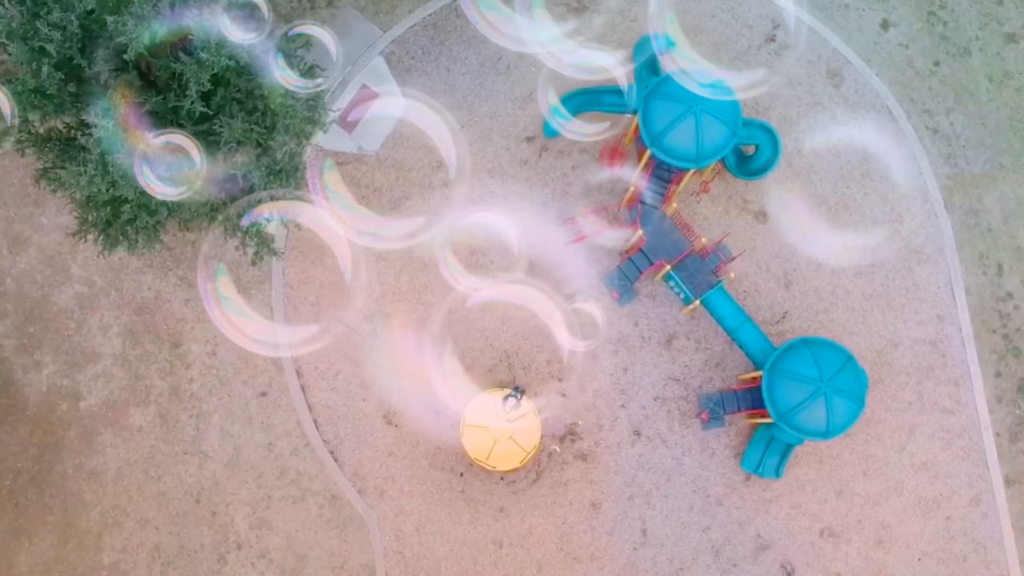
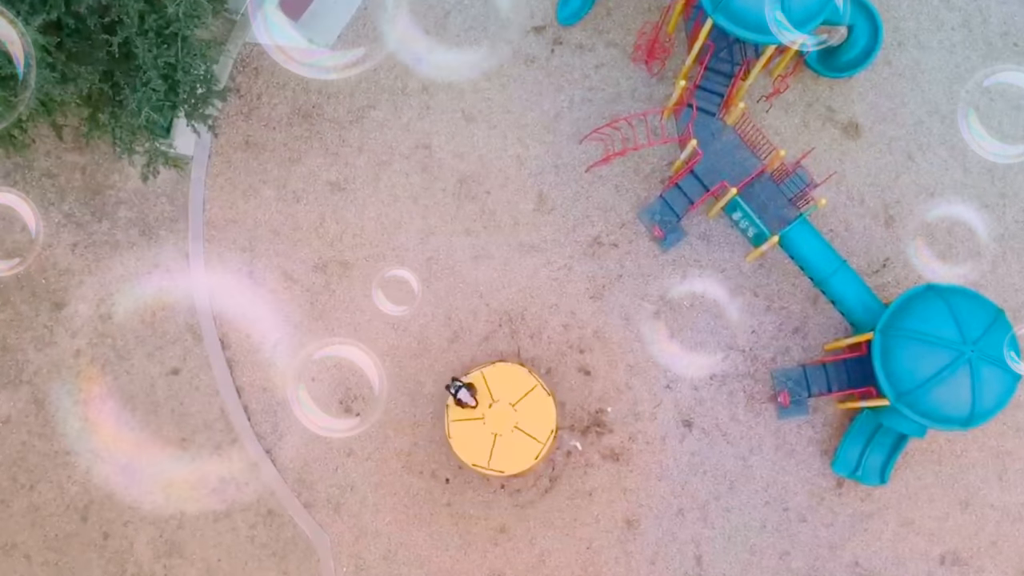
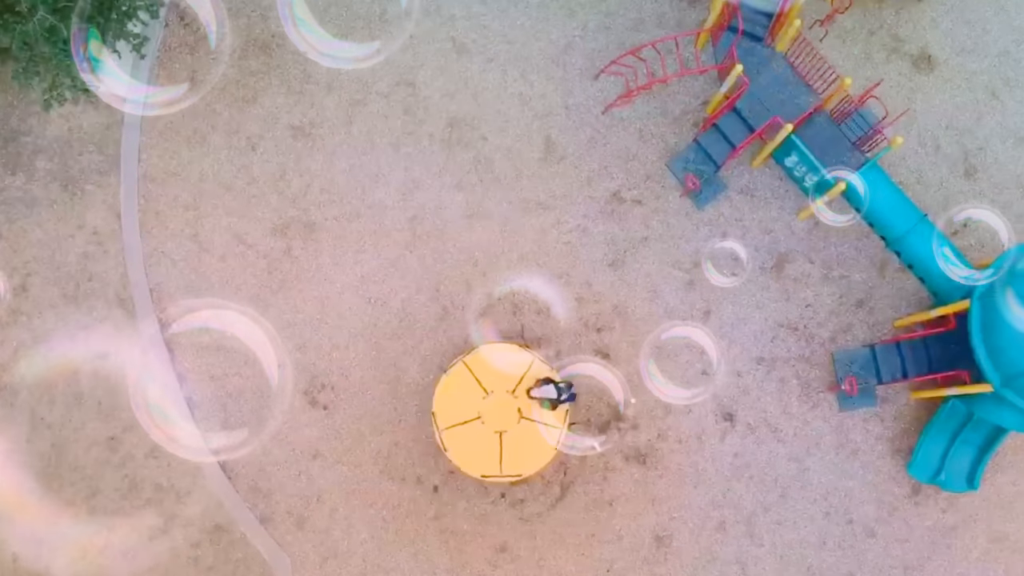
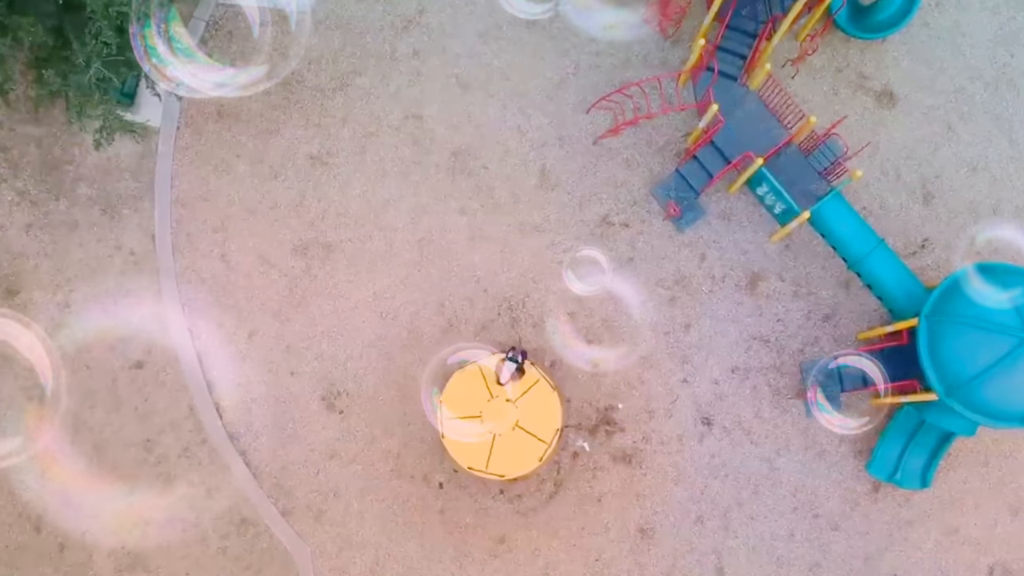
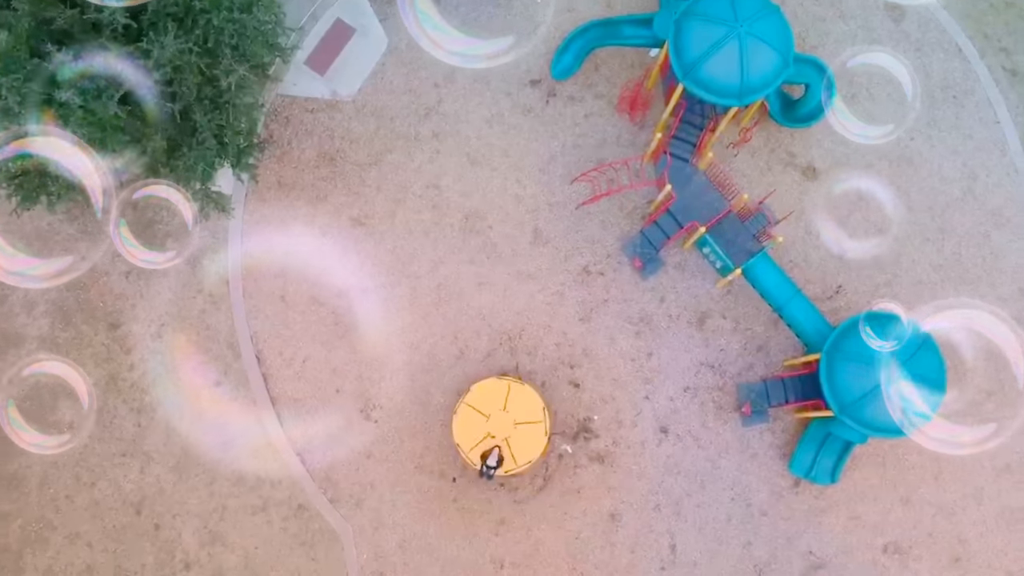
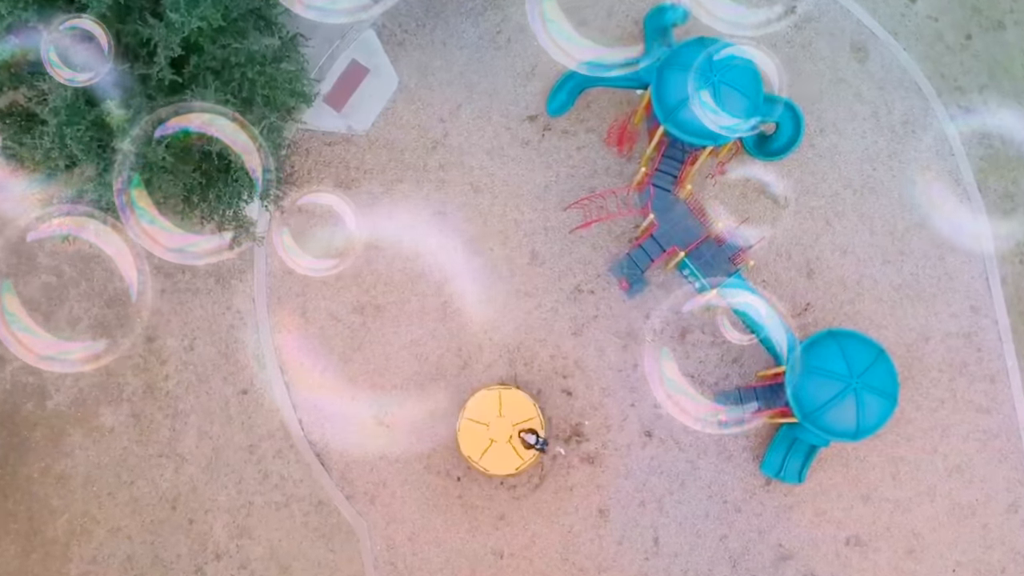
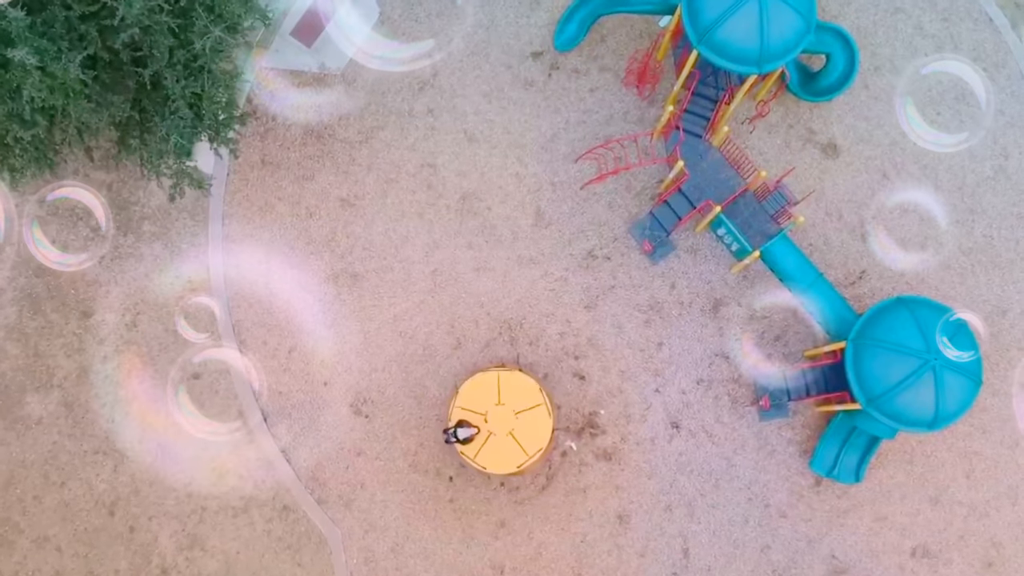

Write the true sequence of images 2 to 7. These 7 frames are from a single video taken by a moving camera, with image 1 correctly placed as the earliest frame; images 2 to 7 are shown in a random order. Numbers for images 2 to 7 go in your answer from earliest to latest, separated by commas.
6, 5, 7, 2, 4, 3
